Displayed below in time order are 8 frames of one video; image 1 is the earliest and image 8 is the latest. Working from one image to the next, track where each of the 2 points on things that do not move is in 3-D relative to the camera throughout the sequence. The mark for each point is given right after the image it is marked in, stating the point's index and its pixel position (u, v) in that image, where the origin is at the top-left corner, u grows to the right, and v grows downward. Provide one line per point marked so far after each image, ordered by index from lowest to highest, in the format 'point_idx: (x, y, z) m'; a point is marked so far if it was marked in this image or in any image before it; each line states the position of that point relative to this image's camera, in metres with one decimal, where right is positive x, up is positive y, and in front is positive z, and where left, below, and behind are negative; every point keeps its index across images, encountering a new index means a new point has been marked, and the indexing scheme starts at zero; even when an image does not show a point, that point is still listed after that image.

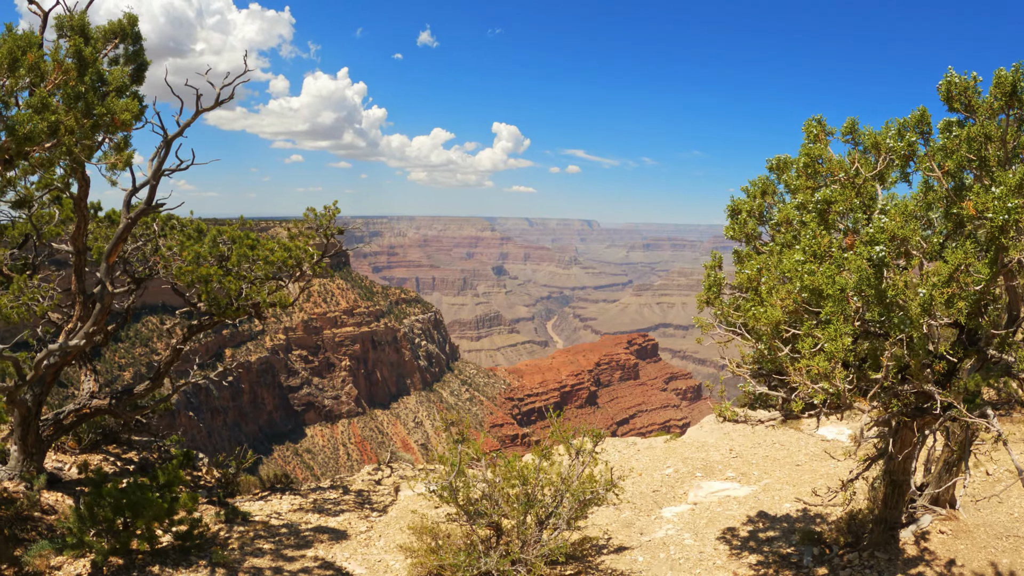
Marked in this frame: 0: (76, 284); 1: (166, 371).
0: (-9.3, +0.1, +10.4) m
1: (-8.2, -2.0, +11.8) m
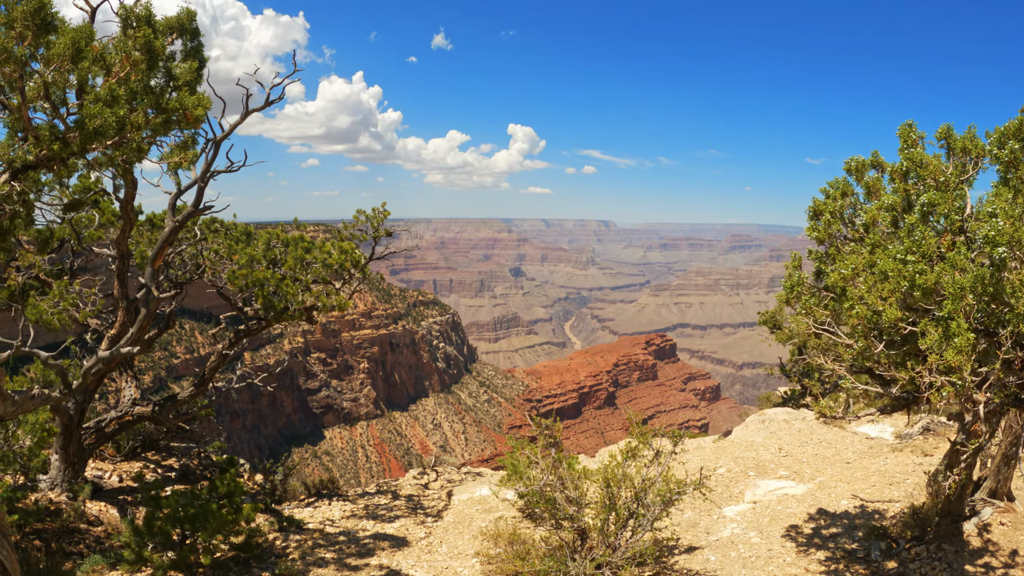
0: (-8.2, 0.0, +10.2) m
1: (-7.0, -2.1, +11.5) m
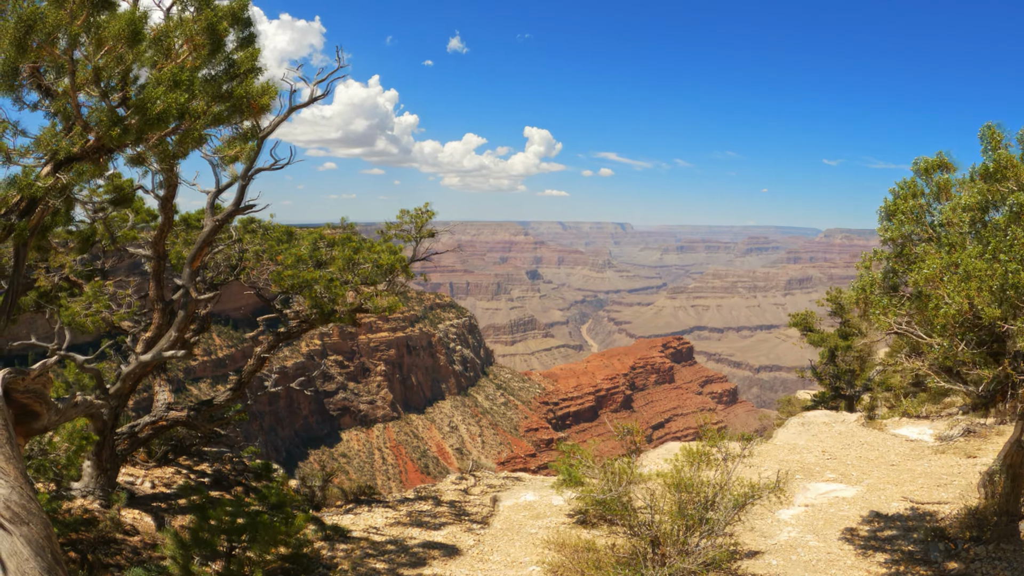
0: (-7.3, -0.1, +9.9) m
1: (-6.1, -2.1, +11.2) m
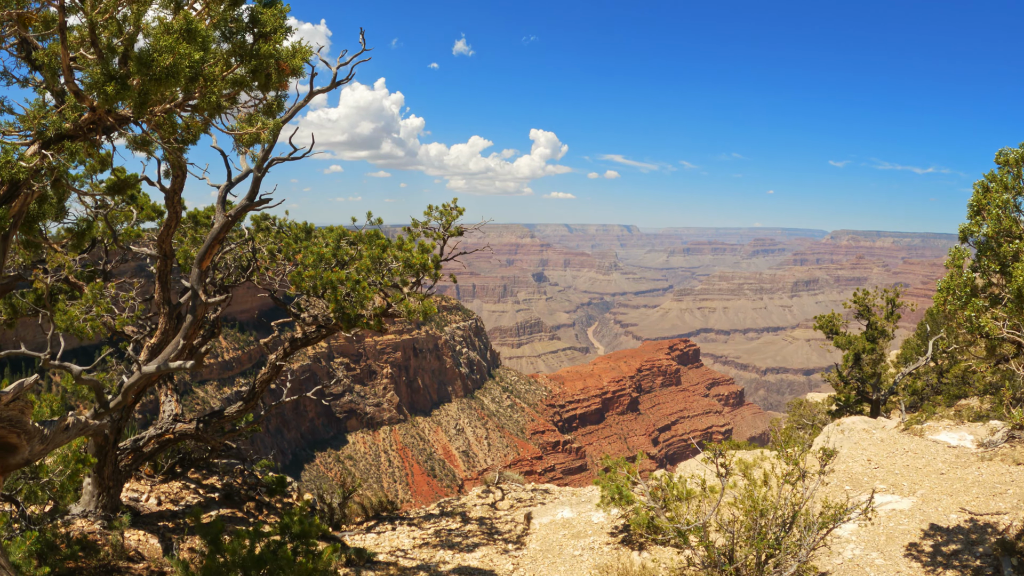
0: (-6.6, -0.1, +9.2) m
1: (-5.4, -2.2, +10.4) m
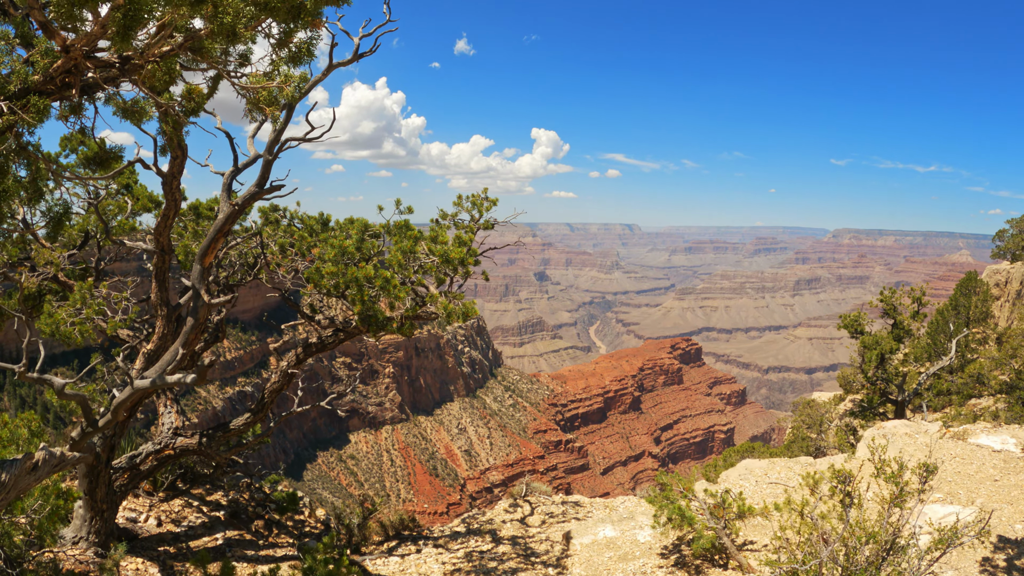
0: (-5.9, -0.1, +8.2) m
1: (-4.7, -2.2, +9.4) m
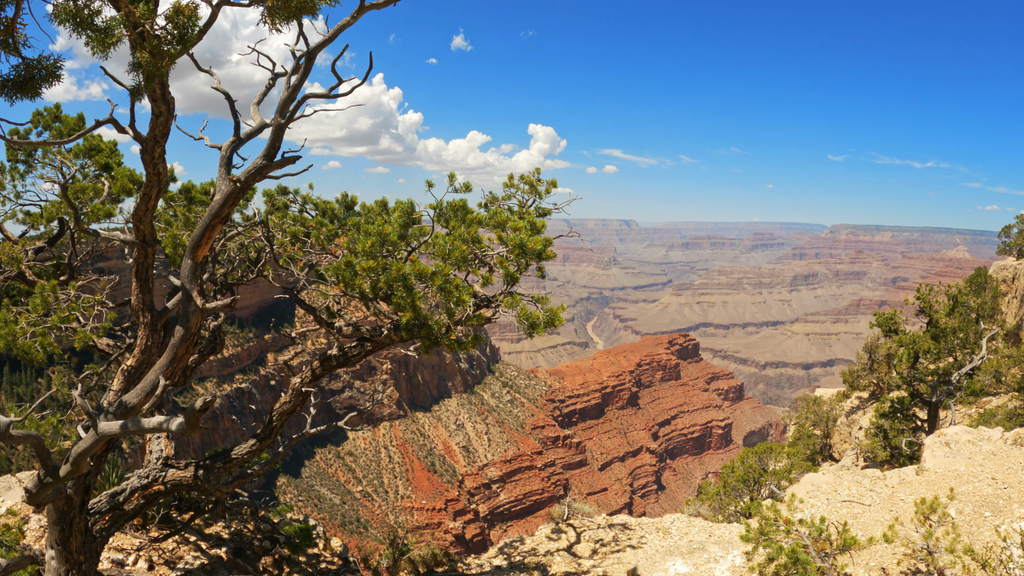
0: (-5.0, -0.1, +6.6) m
1: (-3.8, -2.2, +7.8) m
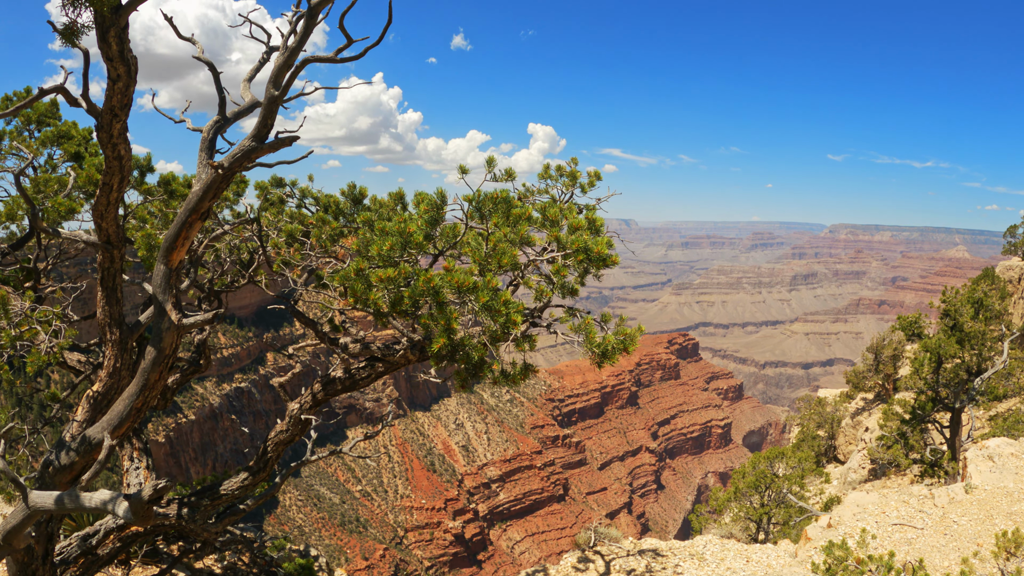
0: (-4.6, -0.2, +5.5) m
1: (-3.3, -2.3, +6.8) m
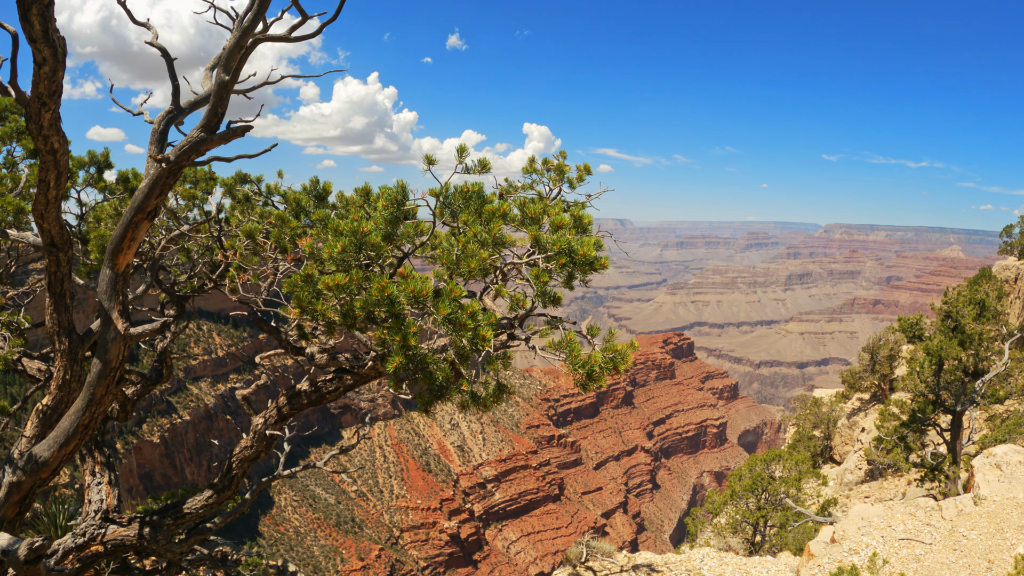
0: (-4.8, -0.3, +5.1) m
1: (-3.5, -2.3, +6.3) m
